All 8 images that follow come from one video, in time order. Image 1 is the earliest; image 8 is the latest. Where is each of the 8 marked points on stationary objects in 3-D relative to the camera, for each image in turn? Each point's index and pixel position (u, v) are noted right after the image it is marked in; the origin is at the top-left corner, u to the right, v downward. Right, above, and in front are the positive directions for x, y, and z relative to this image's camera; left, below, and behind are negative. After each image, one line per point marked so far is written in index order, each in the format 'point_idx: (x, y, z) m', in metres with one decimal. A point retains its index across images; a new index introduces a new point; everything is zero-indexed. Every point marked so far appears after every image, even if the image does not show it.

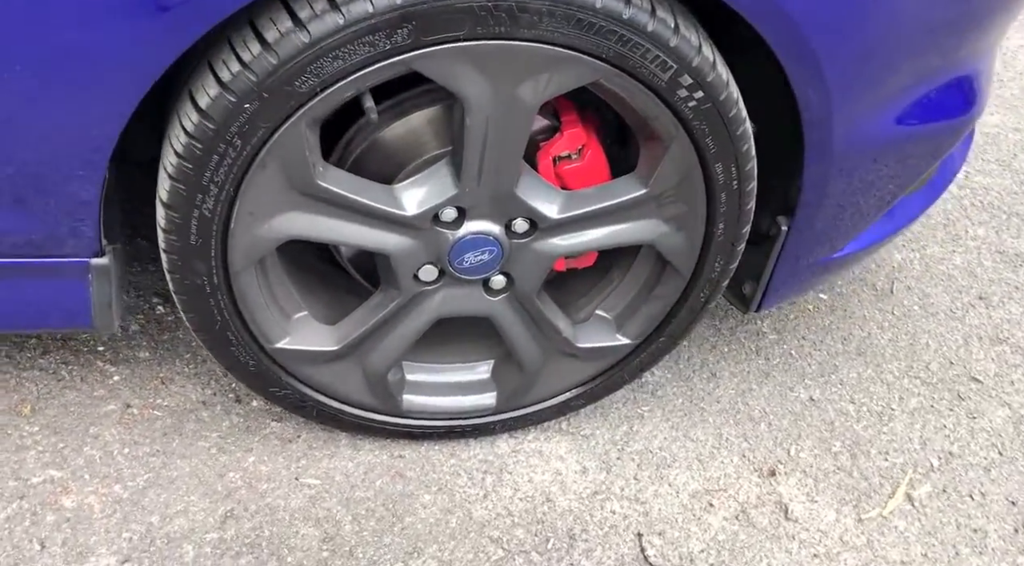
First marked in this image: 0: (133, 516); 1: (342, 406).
0: (-0.6, -0.4, +1.4) m
1: (-0.3, -0.2, +1.5) m
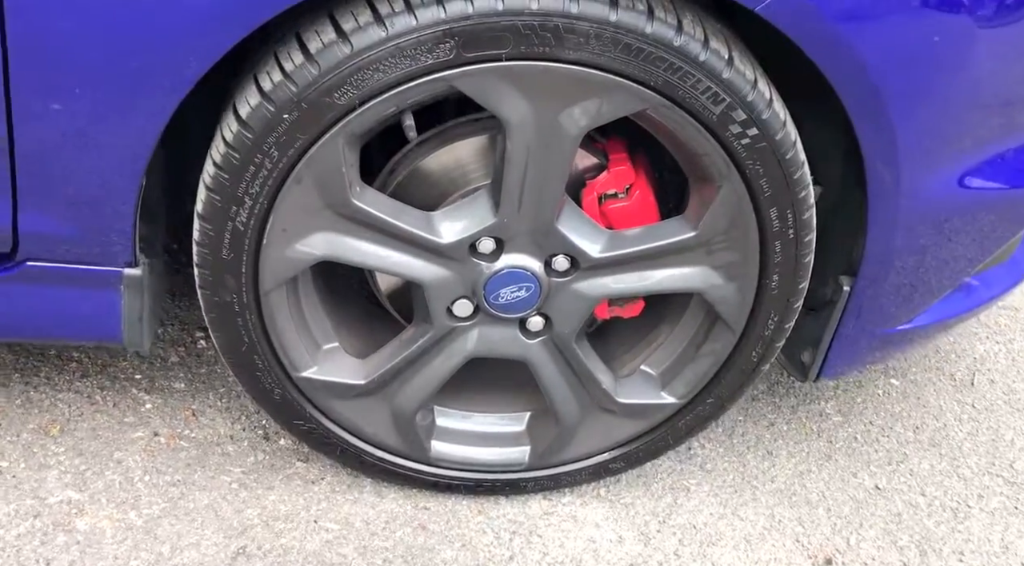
0: (-0.6, -0.4, +1.4) m
1: (-0.2, -0.3, +1.4) m
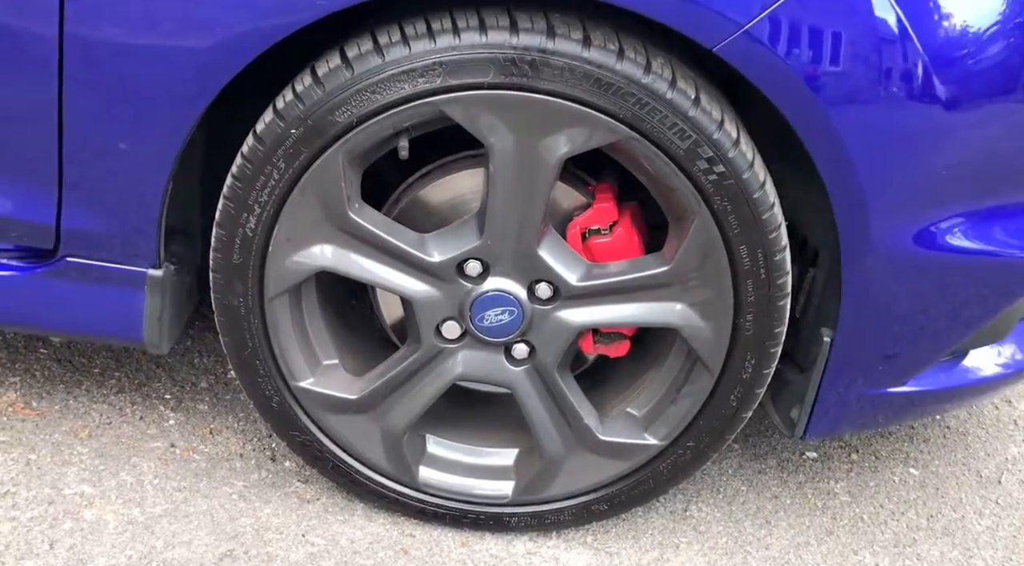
0: (-0.6, -0.4, +1.5) m
1: (-0.3, -0.3, +1.5) m
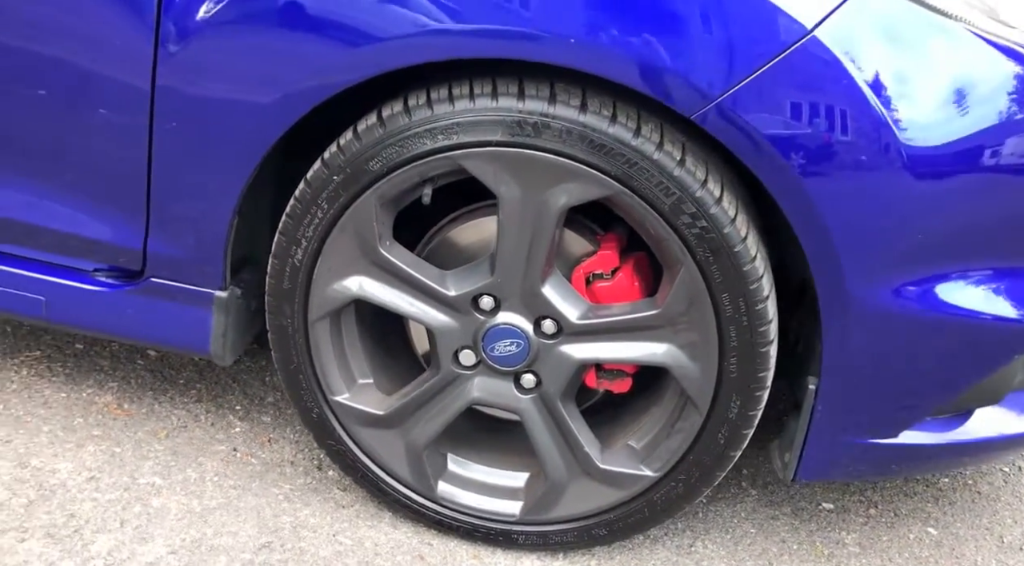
0: (-0.6, -0.4, +1.7) m
1: (-0.2, -0.3, +1.7) m
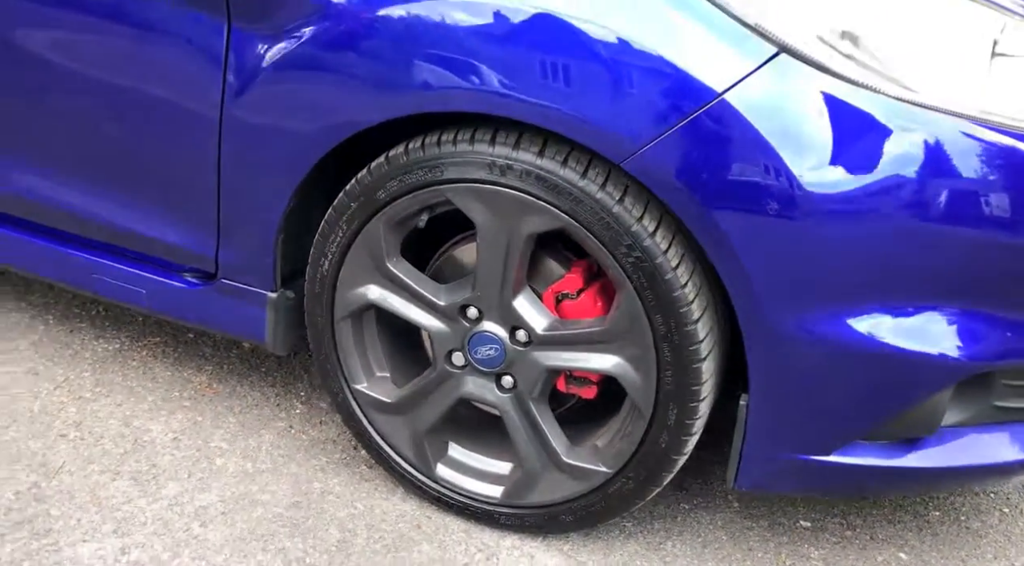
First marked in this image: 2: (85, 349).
0: (-0.6, -0.4, +2.1) m
1: (-0.3, -0.4, +2.0) m
2: (-1.1, -0.2, +2.5) m
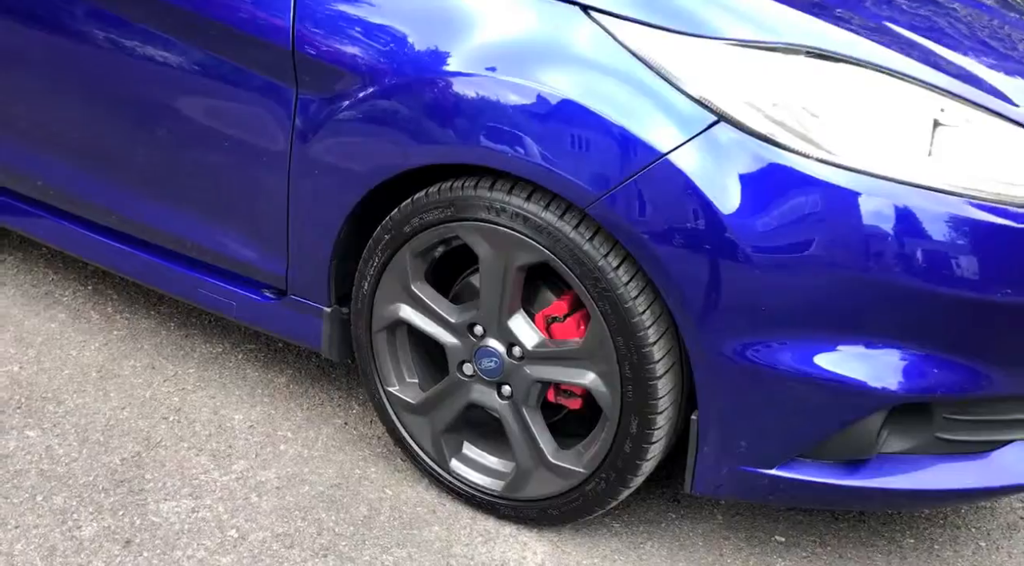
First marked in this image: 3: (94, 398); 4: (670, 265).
0: (-0.6, -0.5, +2.5) m
1: (-0.2, -0.4, +2.4) m
2: (-1.0, -0.2, +3.0) m
3: (-1.2, -0.3, +2.7) m
4: (+0.3, 0.0, +1.9) m
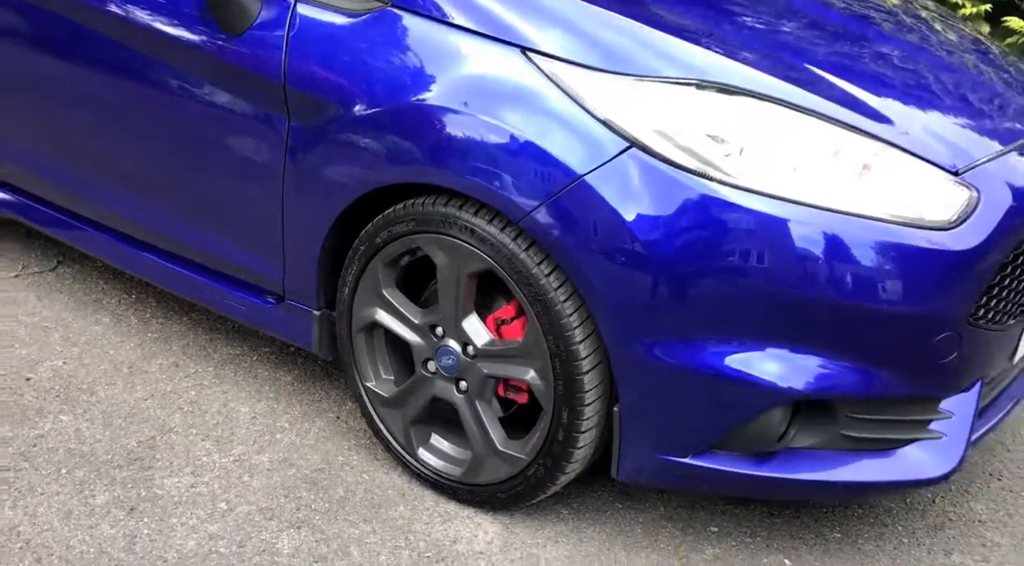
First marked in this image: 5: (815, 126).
0: (-0.7, -0.5, +2.8) m
1: (-0.3, -0.4, +2.6) m
2: (-1.1, -0.2, +3.3) m
3: (-1.3, -0.4, +3.1) m
4: (+0.2, 0.0, +2.1) m
5: (+0.7, +0.4, +2.1) m
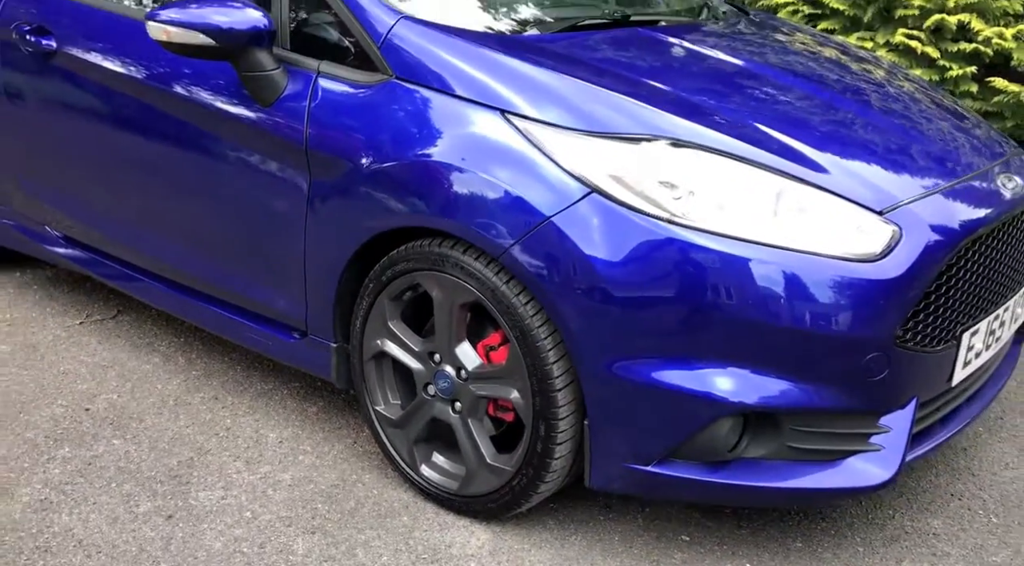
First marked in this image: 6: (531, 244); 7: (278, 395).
0: (-0.7, -0.6, +3.1) m
1: (-0.4, -0.6, +2.9) m
2: (-1.1, -0.4, +3.7) m
3: (-1.3, -0.5, +3.4) m
4: (+0.1, -0.1, +2.4) m
5: (+0.6, +0.3, +2.4) m
6: (0.0, +0.1, +2.5) m
7: (-0.9, -0.4, +3.6) m
